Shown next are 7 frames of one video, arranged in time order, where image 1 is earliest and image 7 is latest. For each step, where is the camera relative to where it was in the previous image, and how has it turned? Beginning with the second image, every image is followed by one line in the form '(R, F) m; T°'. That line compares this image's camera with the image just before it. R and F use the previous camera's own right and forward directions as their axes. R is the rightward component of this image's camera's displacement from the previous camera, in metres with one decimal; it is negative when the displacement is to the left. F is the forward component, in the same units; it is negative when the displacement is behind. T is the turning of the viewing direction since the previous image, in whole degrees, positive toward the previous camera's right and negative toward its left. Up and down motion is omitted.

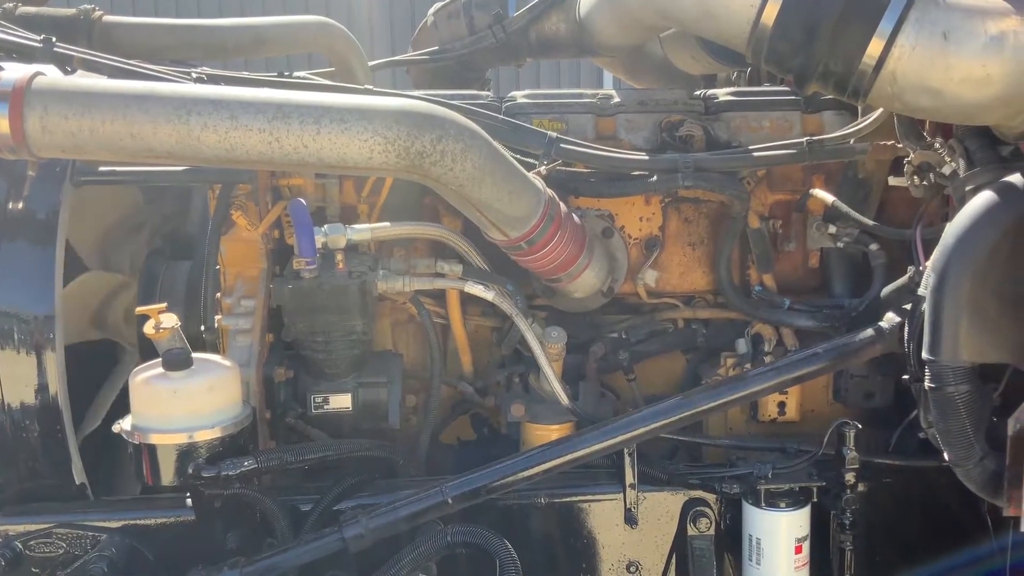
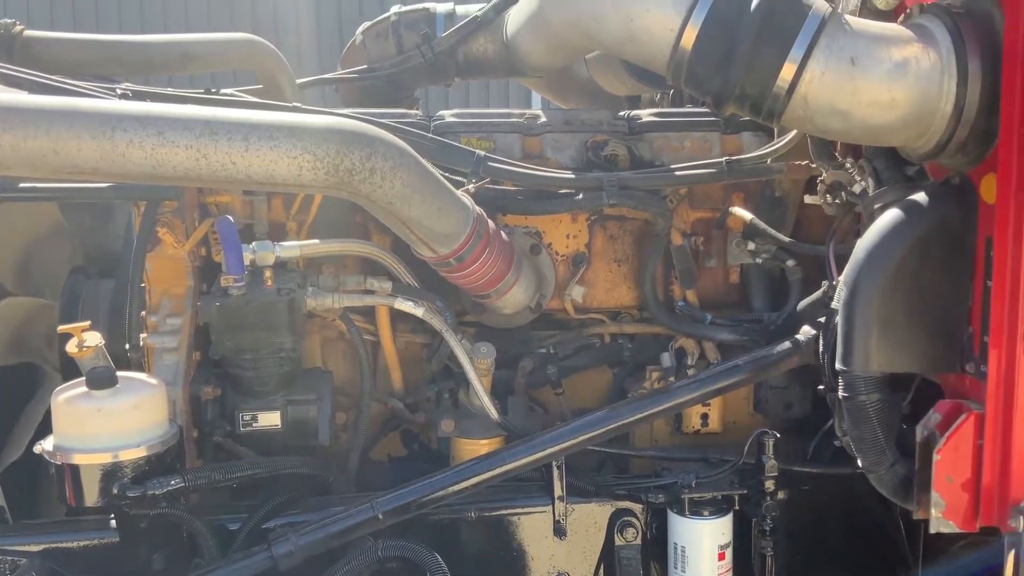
(+0.1, 0.0) m; +2°
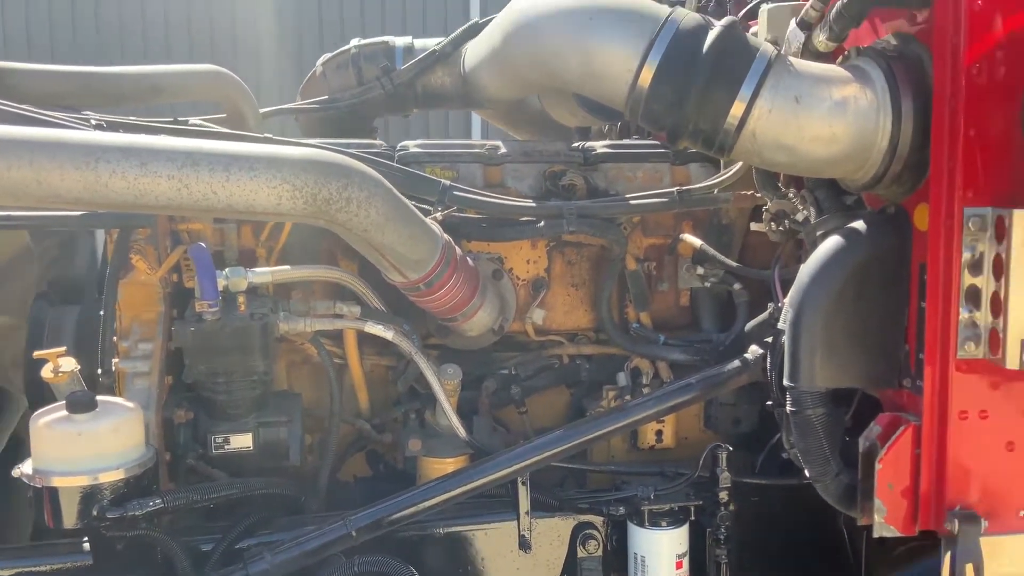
(0.0, 0.0) m; +1°
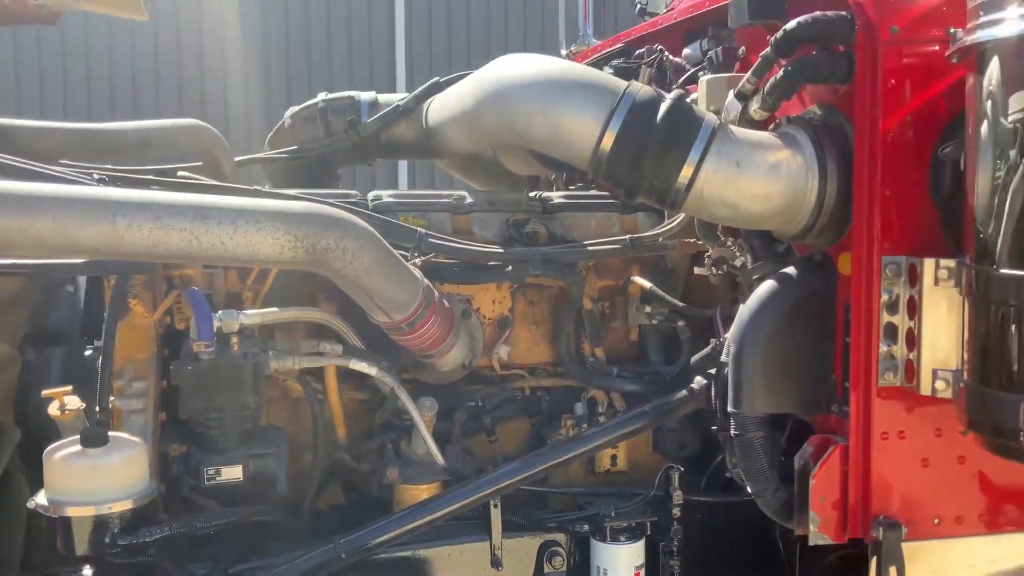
(0.0, -0.1) m; +2°
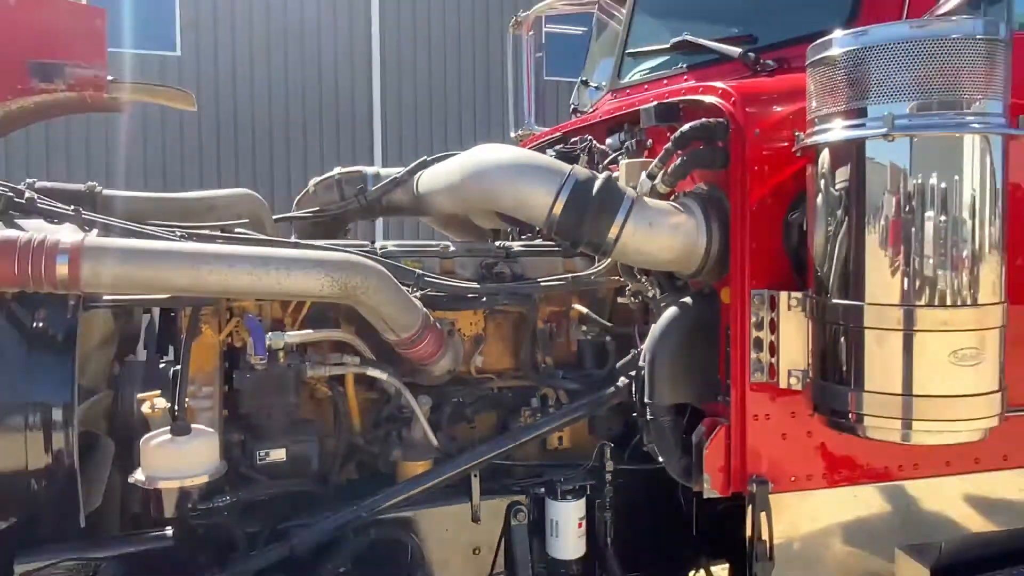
(0.0, -0.4) m; +2°
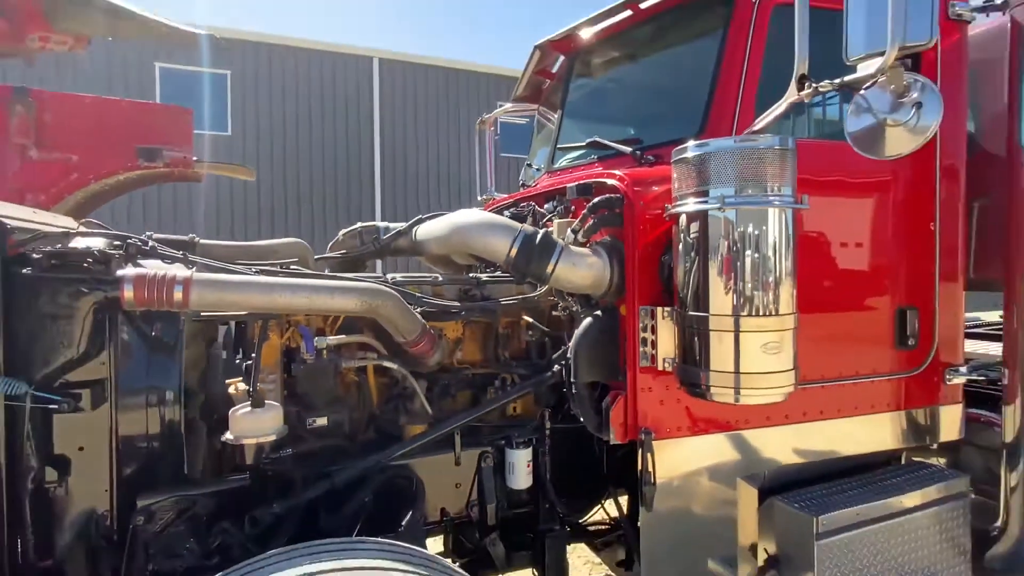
(0.0, -0.7) m; +5°
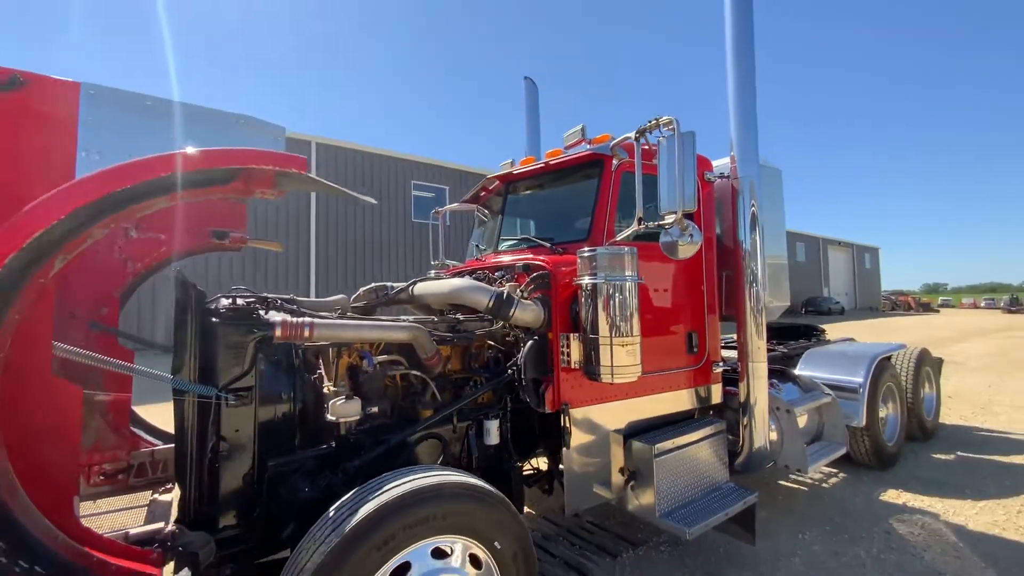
(-0.7, -1.4) m; +15°
